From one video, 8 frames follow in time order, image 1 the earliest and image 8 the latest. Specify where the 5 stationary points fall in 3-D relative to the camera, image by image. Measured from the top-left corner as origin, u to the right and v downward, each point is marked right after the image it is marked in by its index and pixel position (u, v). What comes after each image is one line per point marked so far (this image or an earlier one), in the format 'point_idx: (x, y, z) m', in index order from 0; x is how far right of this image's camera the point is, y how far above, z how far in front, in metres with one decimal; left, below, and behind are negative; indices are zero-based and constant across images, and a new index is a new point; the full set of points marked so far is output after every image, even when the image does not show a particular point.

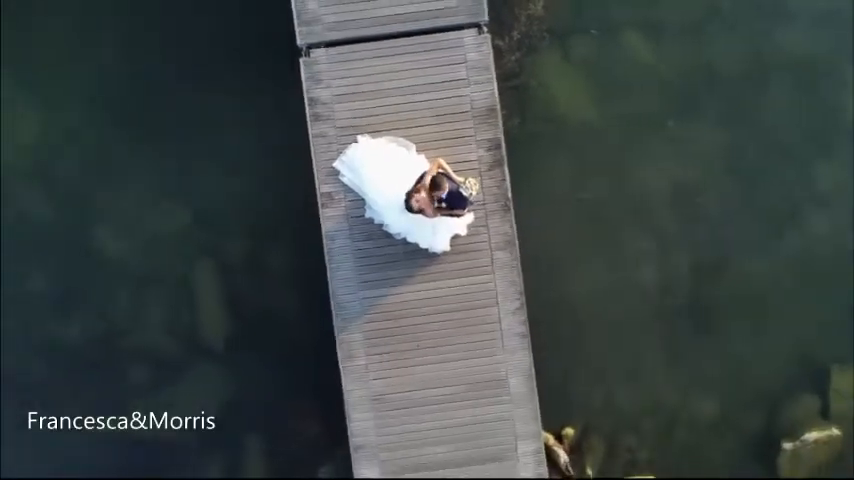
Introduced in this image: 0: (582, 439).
0: (+1.1, -1.5, +4.3) m
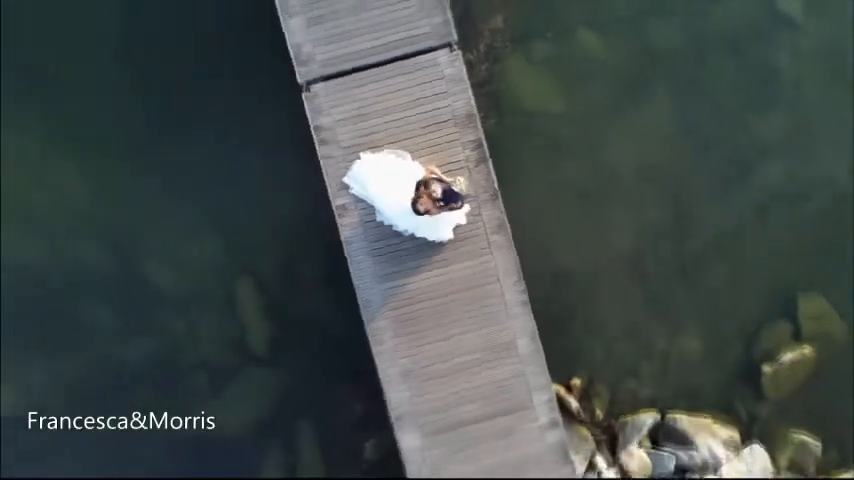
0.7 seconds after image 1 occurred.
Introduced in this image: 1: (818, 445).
0: (+1.4, -1.2, +4.9) m
1: (+3.2, -1.7, +4.8) m
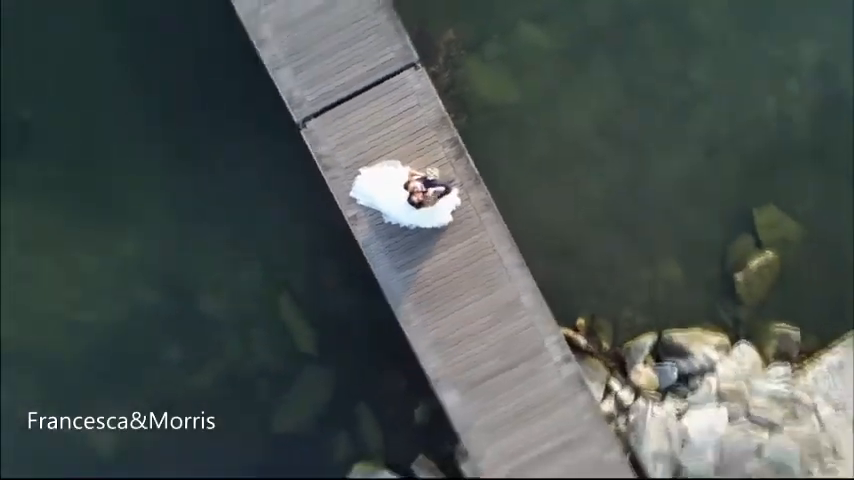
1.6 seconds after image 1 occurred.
0: (+1.6, -0.8, +5.7) m
1: (+3.5, -0.9, +5.6) m
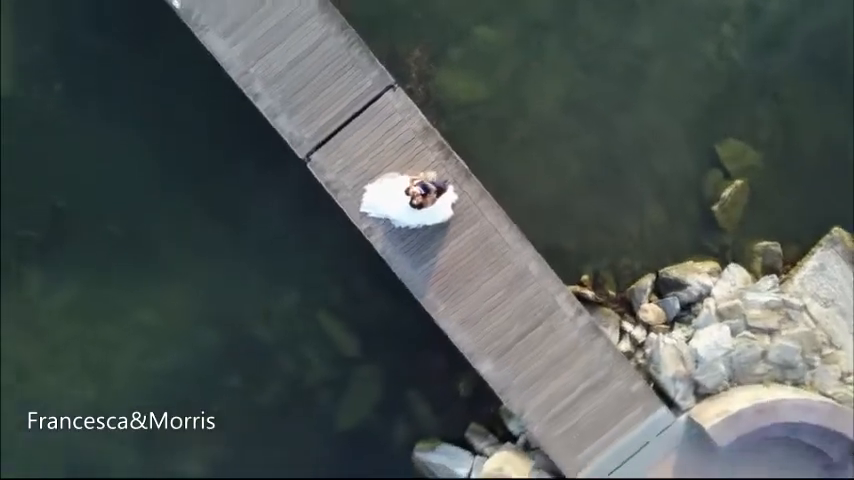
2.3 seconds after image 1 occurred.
0: (+1.8, -0.4, +6.4) m
1: (+3.7, -0.1, +6.2) m
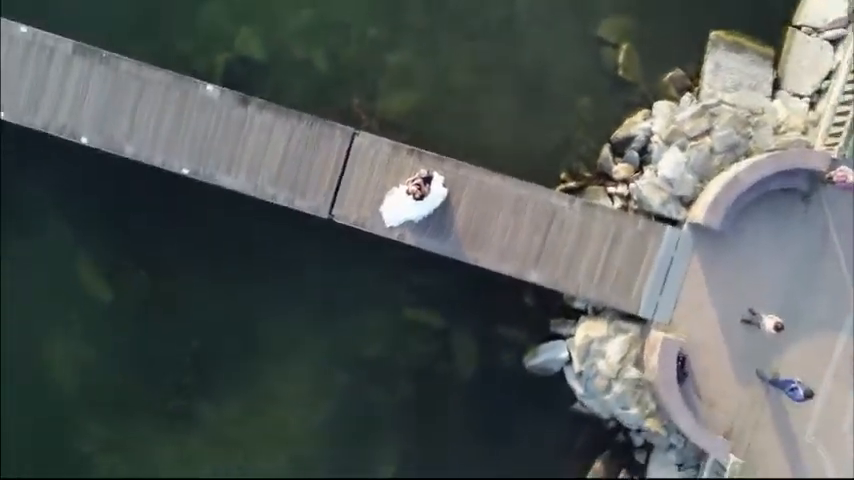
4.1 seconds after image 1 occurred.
0: (+2.0, +1.0, +8.1) m
1: (+3.3, +2.3, +7.8) m
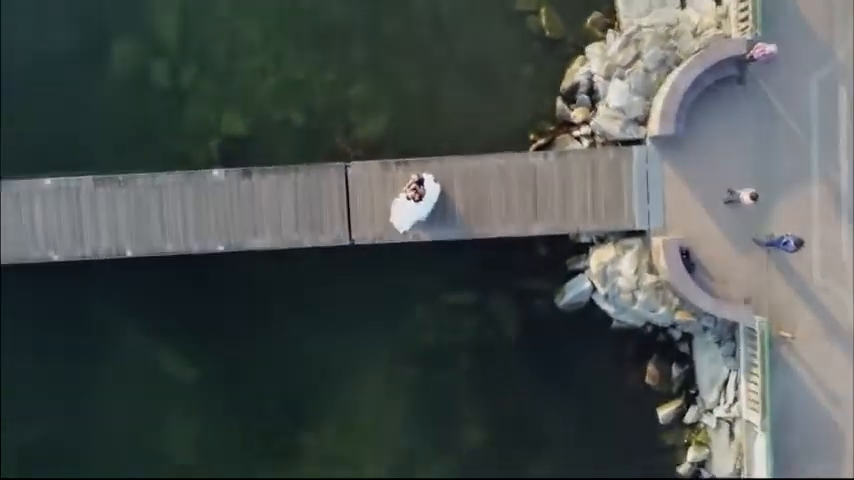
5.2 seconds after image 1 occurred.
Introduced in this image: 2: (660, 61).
0: (+1.7, +1.7, +9.1) m
1: (+2.5, +3.4, +8.8) m
2: (+3.3, +2.6, +8.4) m
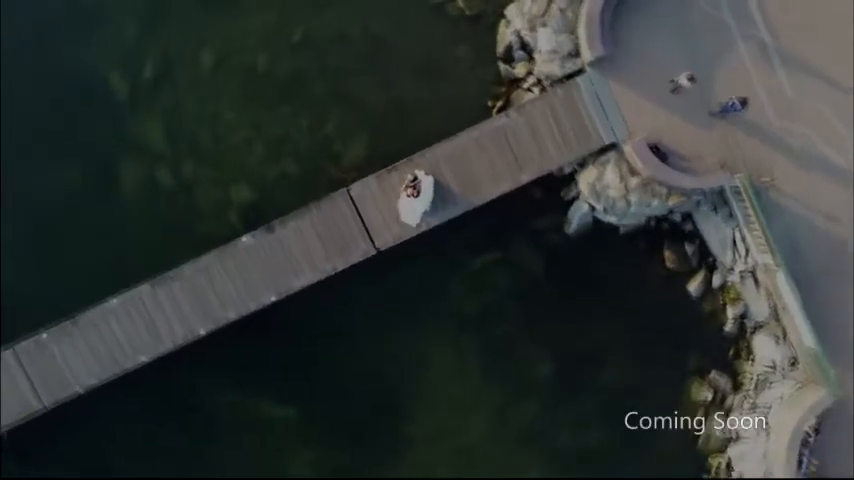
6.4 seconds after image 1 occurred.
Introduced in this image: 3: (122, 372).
0: (+1.1, +2.5, +10.3) m
1: (+1.2, +4.4, +9.9) m
2: (+2.3, +3.9, +9.5) m
3: (-5.4, -2.3, +10.5) m
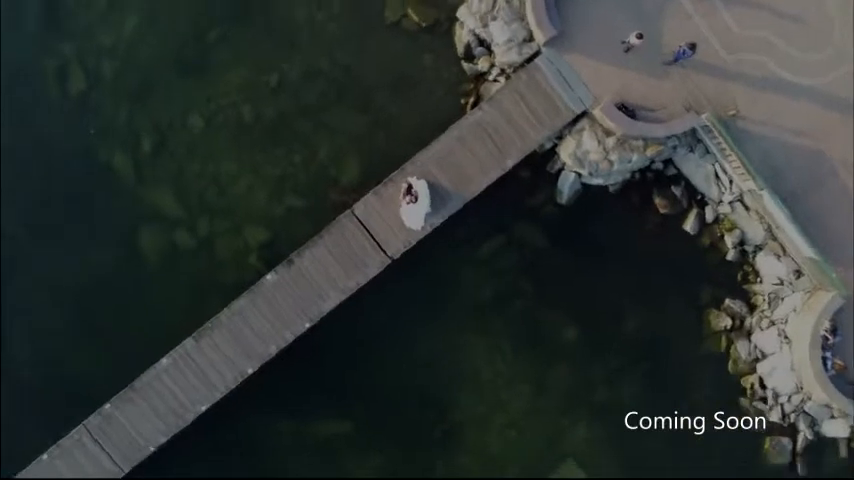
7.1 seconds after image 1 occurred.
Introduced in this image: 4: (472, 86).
0: (+0.7, +2.7, +10.9) m
1: (+0.3, +4.6, +10.6) m
2: (+1.5, +4.3, +10.1) m
3: (-4.6, -3.5, +11.3) m
4: (+0.8, +2.8, +10.9) m
